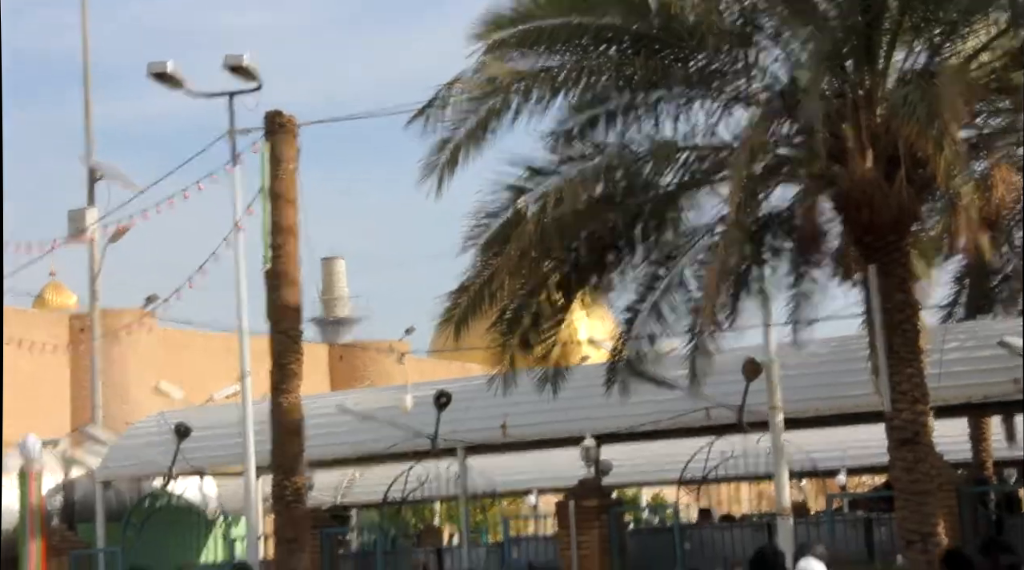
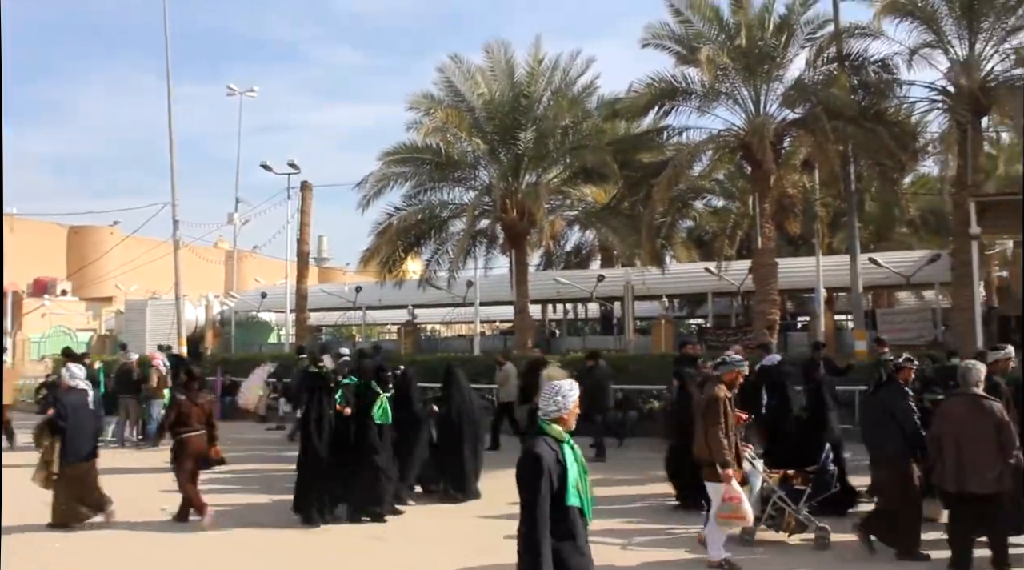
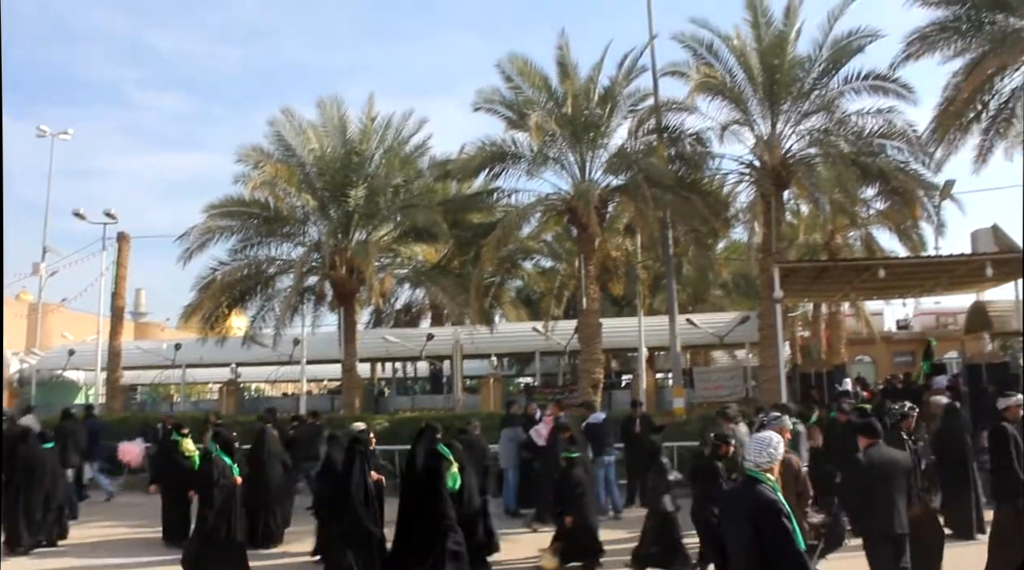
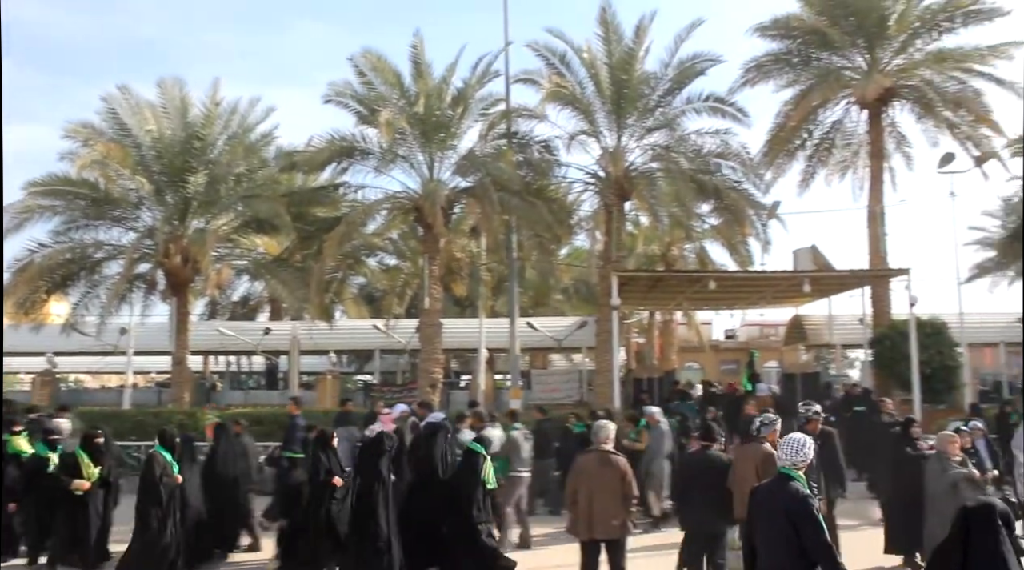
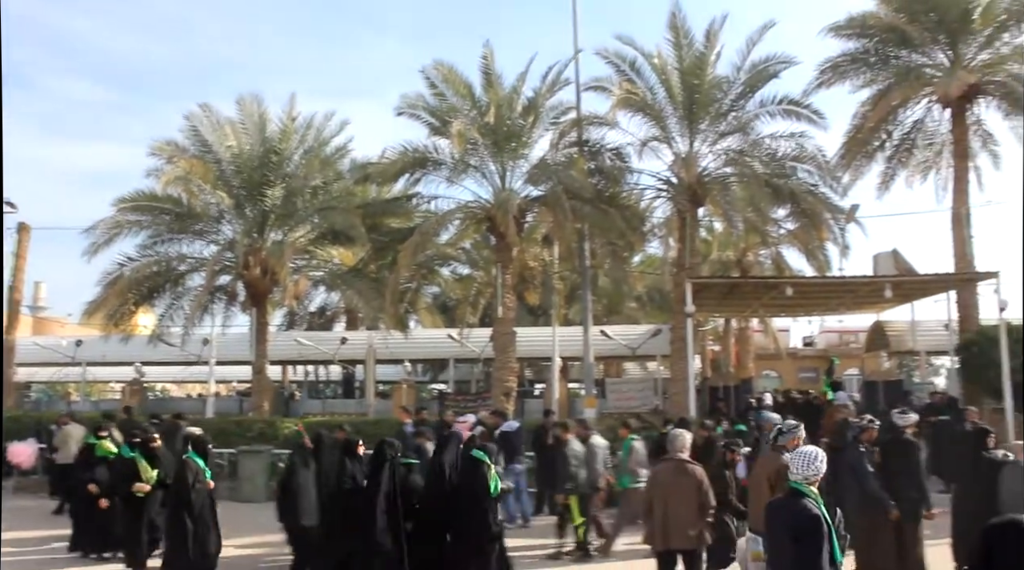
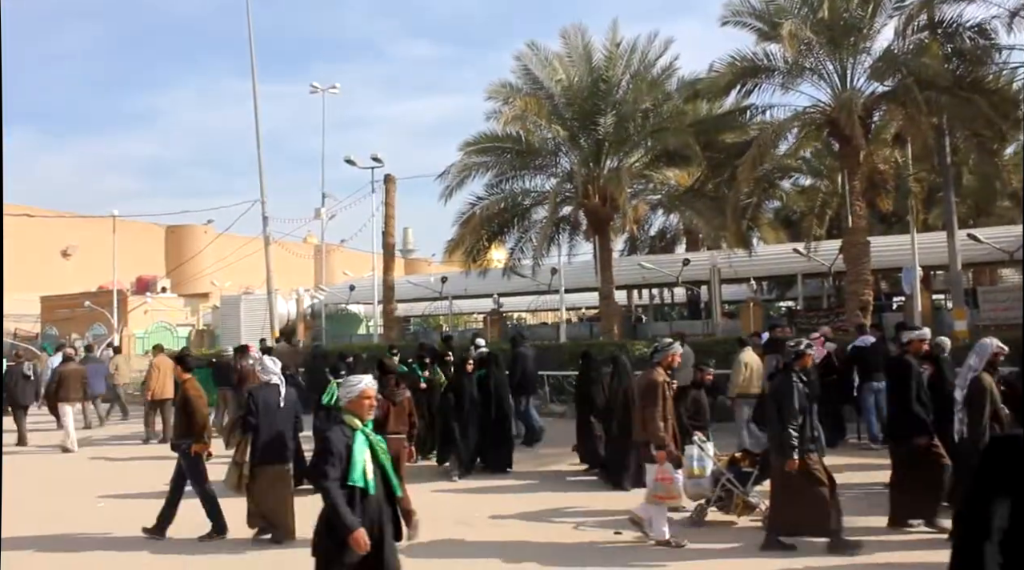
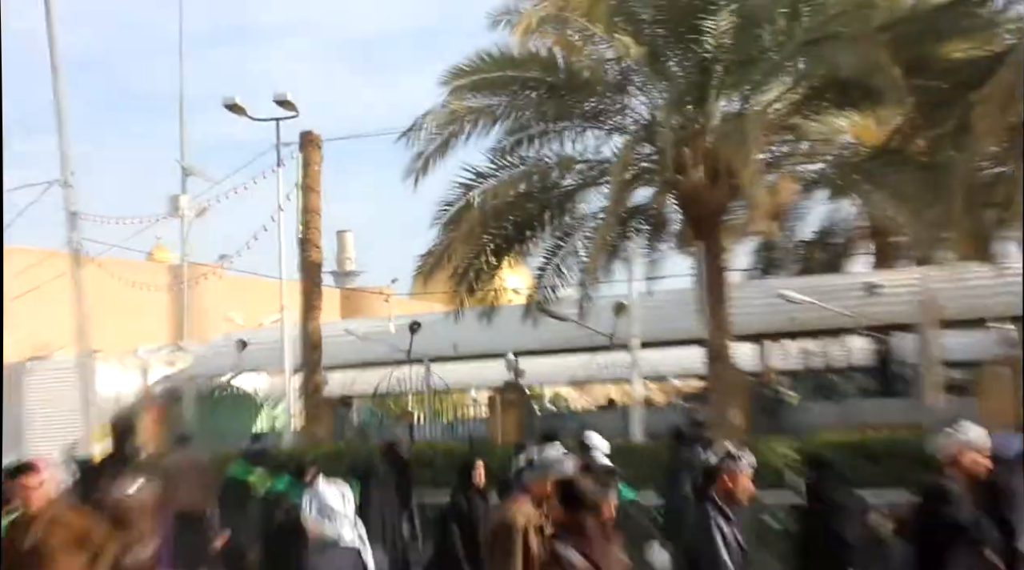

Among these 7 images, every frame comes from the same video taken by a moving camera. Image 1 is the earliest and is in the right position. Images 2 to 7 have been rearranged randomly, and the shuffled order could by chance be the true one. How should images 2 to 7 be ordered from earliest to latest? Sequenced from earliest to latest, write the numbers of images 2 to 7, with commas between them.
7, 6, 2, 3, 5, 4
